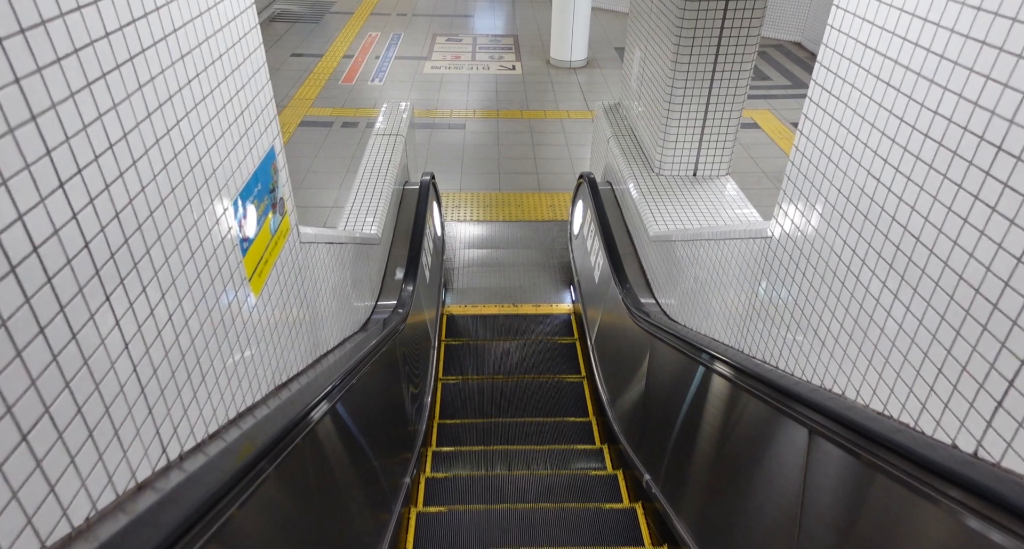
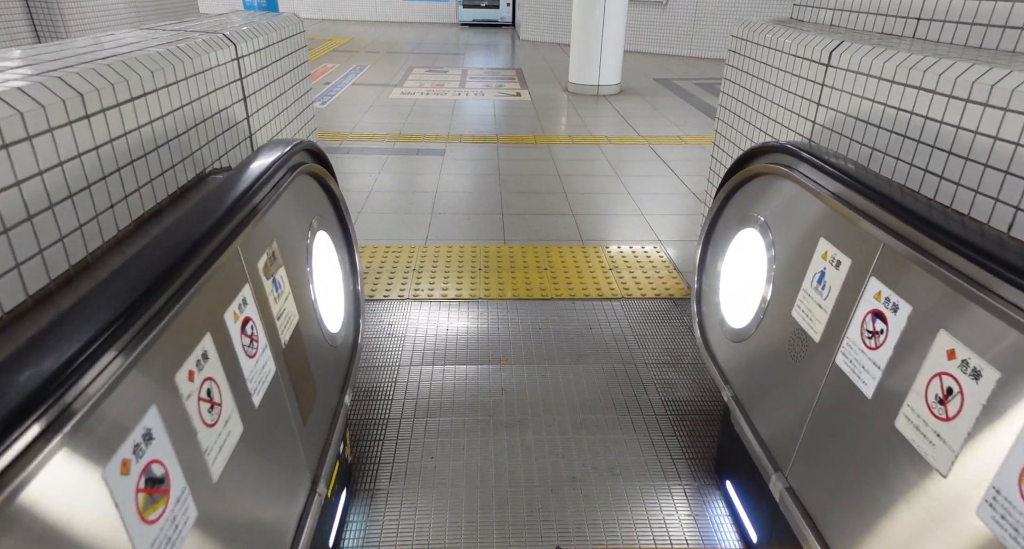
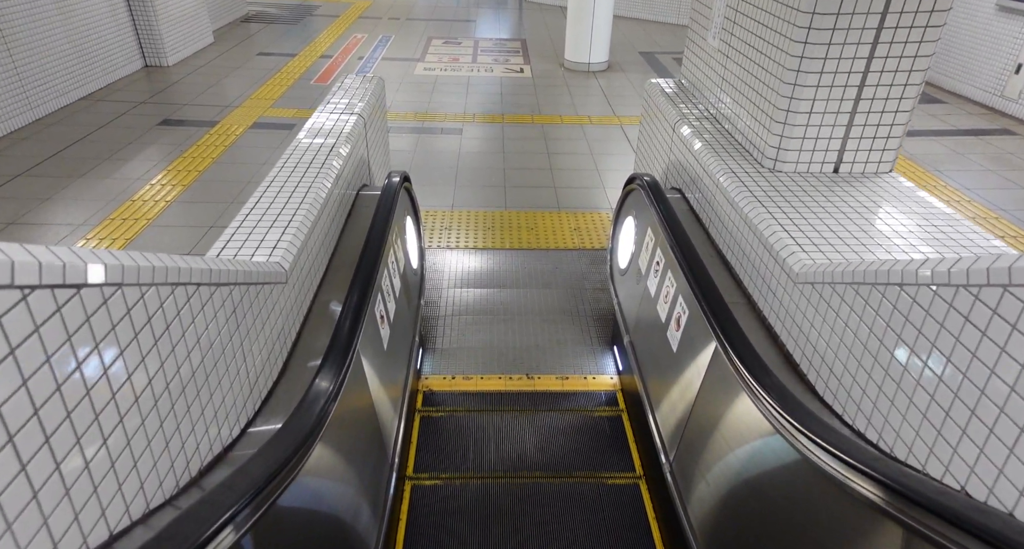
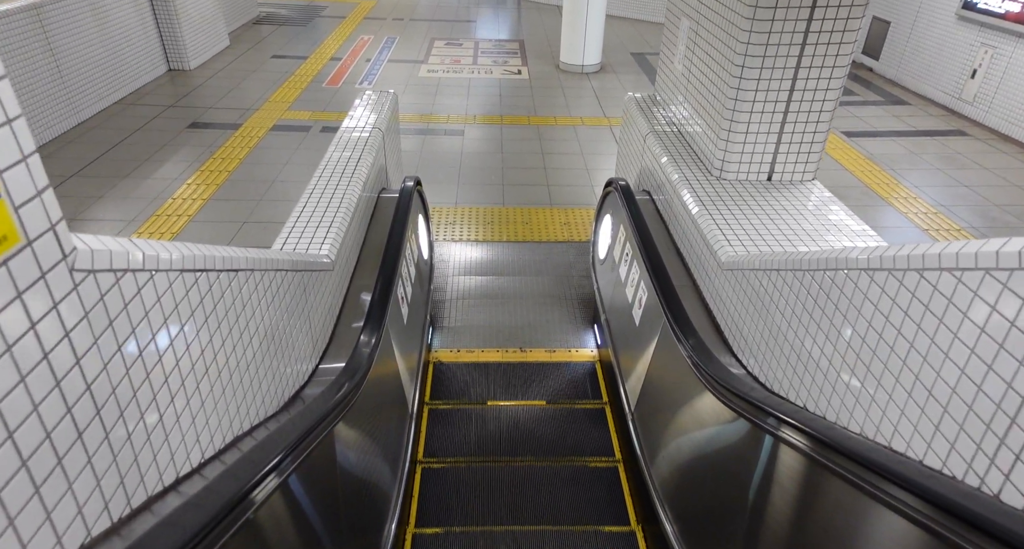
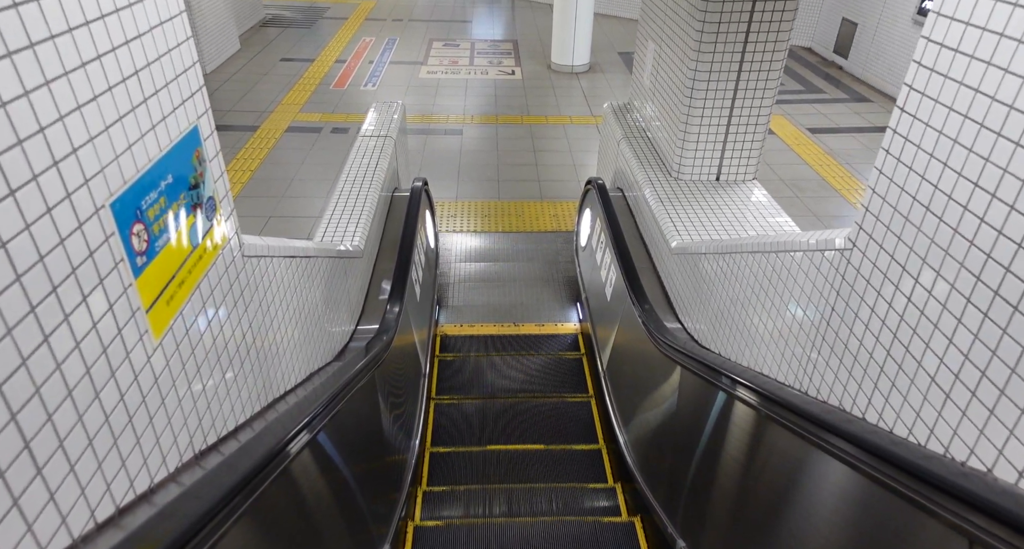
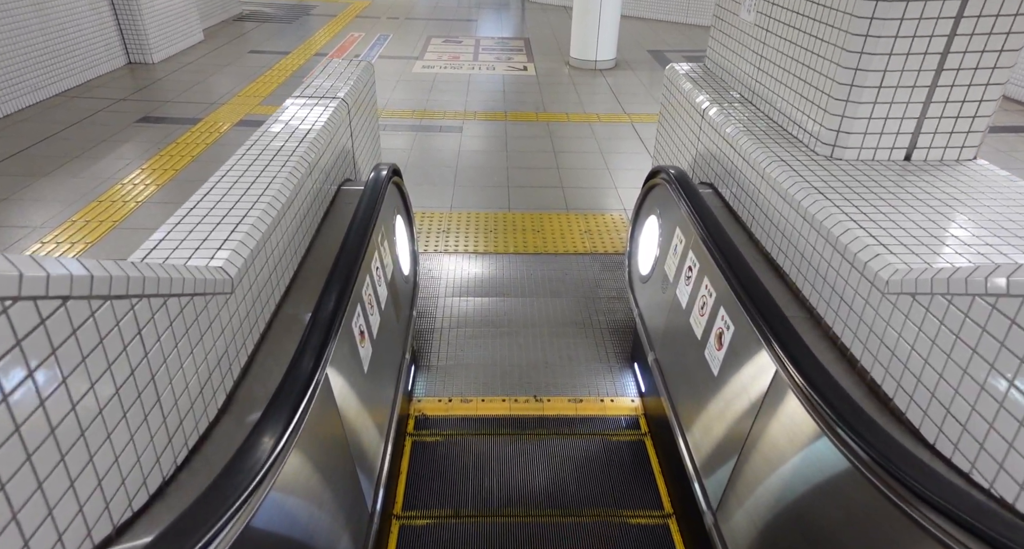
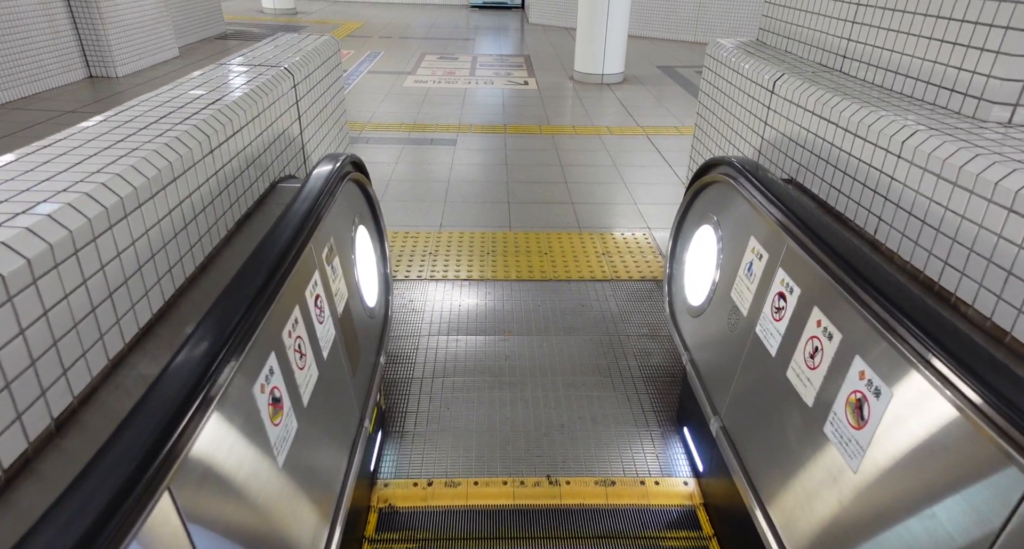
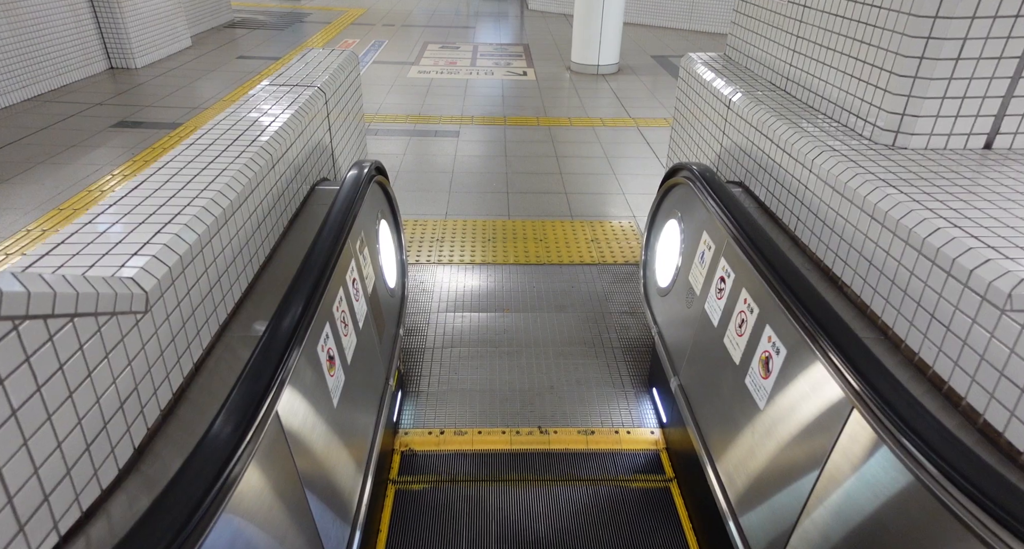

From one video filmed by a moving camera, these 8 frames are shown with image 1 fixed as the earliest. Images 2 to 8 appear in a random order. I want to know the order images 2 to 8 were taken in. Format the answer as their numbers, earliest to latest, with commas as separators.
5, 4, 3, 6, 8, 7, 2
